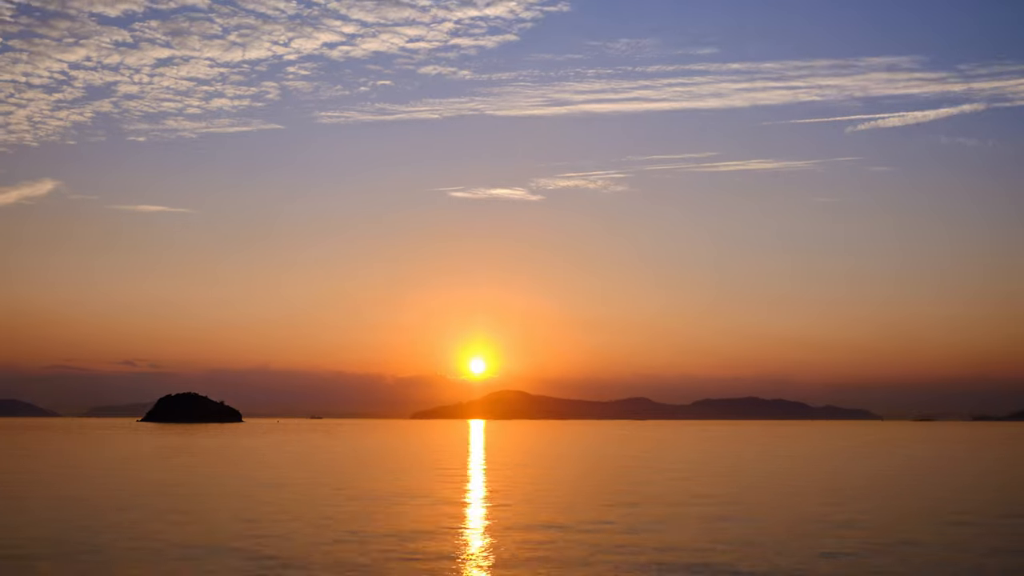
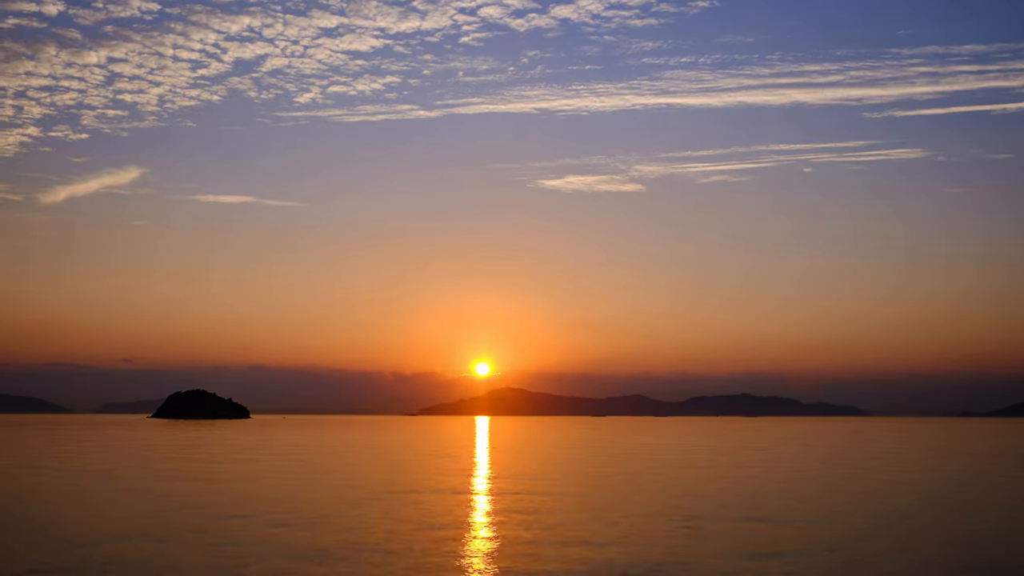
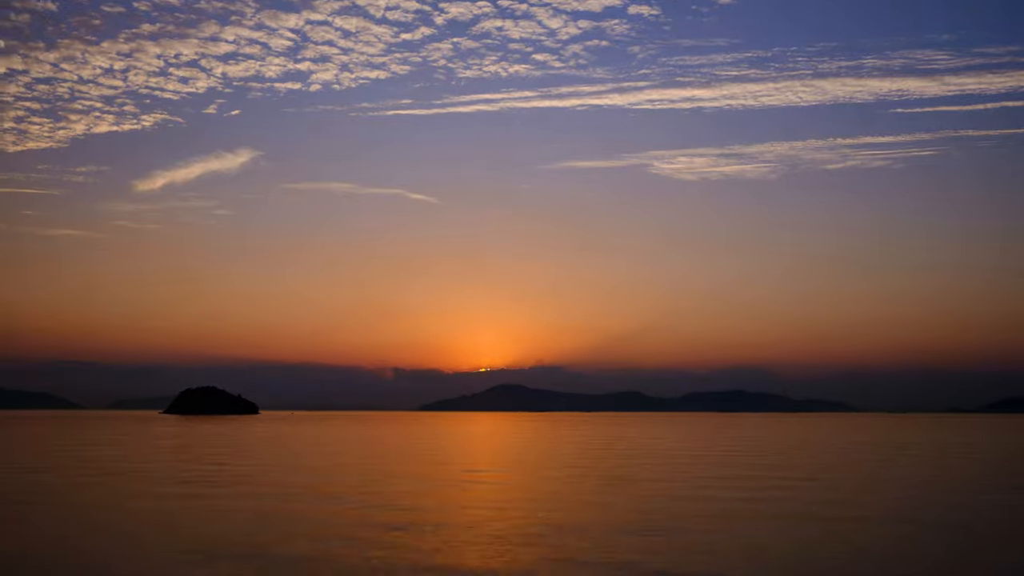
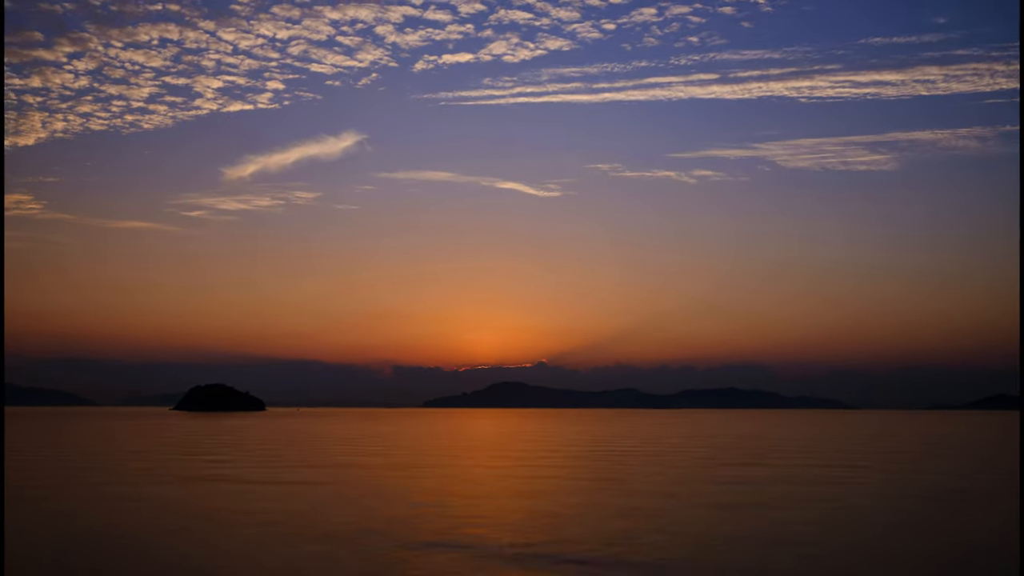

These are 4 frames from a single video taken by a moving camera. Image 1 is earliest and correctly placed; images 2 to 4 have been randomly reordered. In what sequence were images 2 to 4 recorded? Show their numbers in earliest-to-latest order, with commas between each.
2, 3, 4
